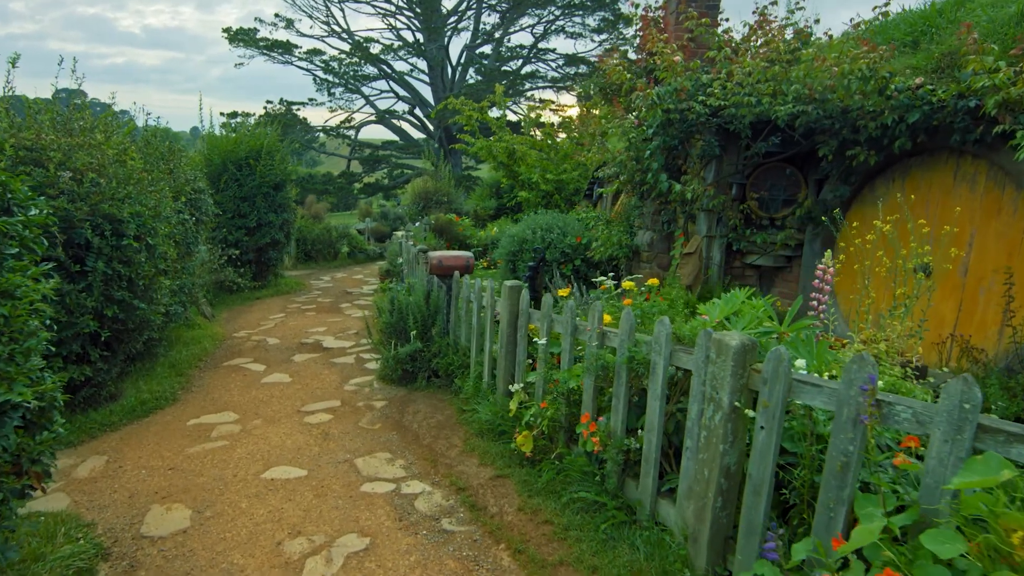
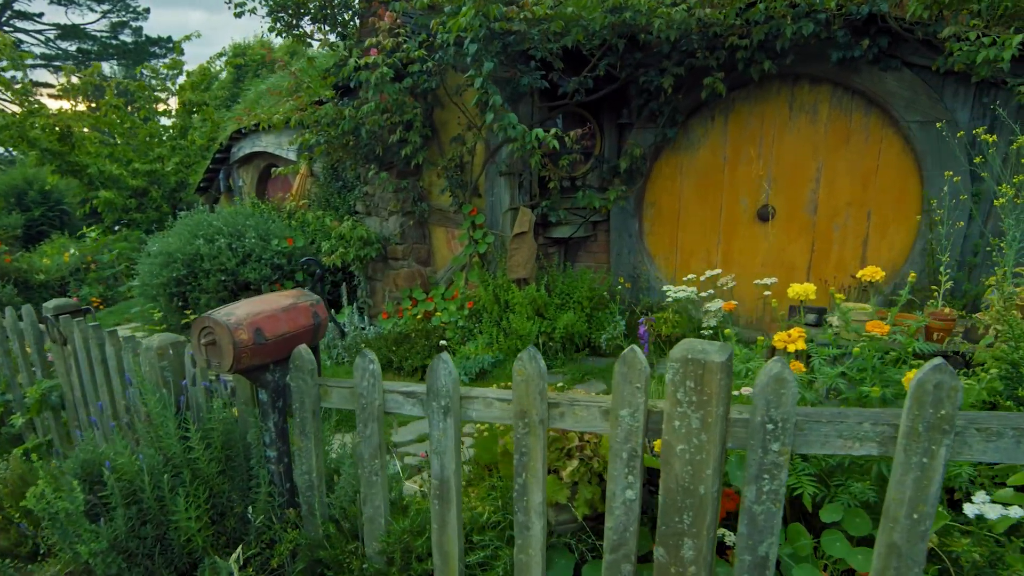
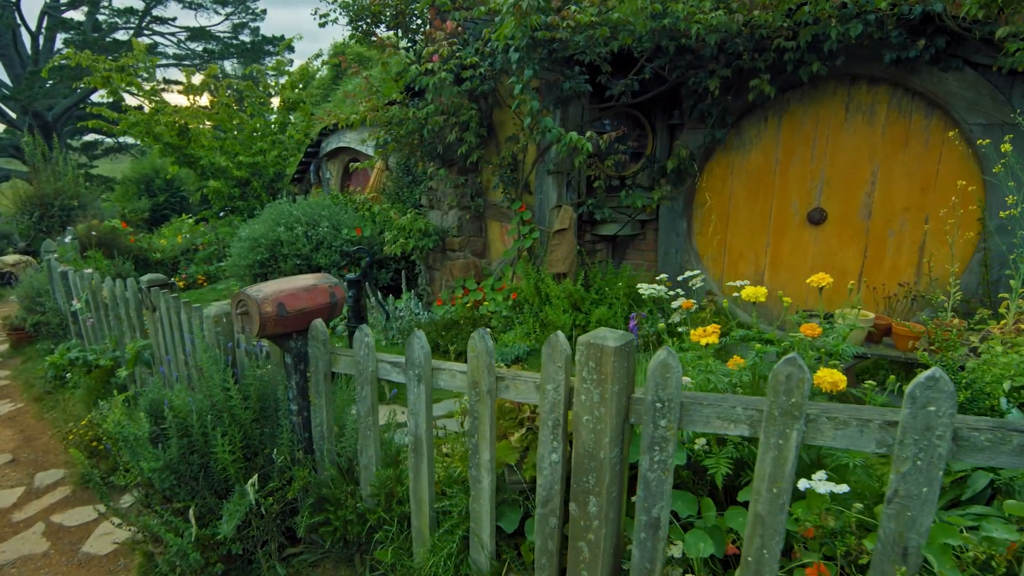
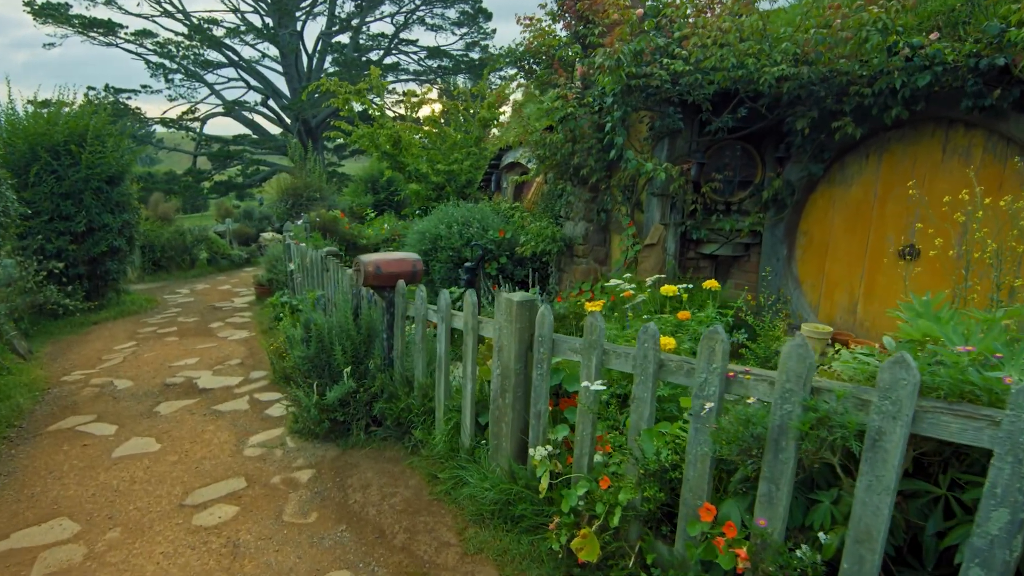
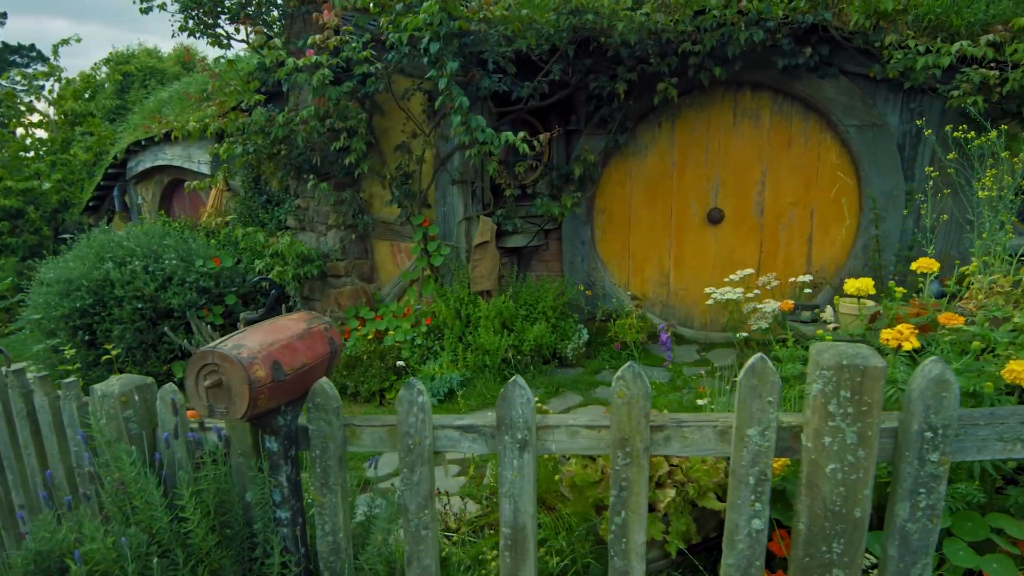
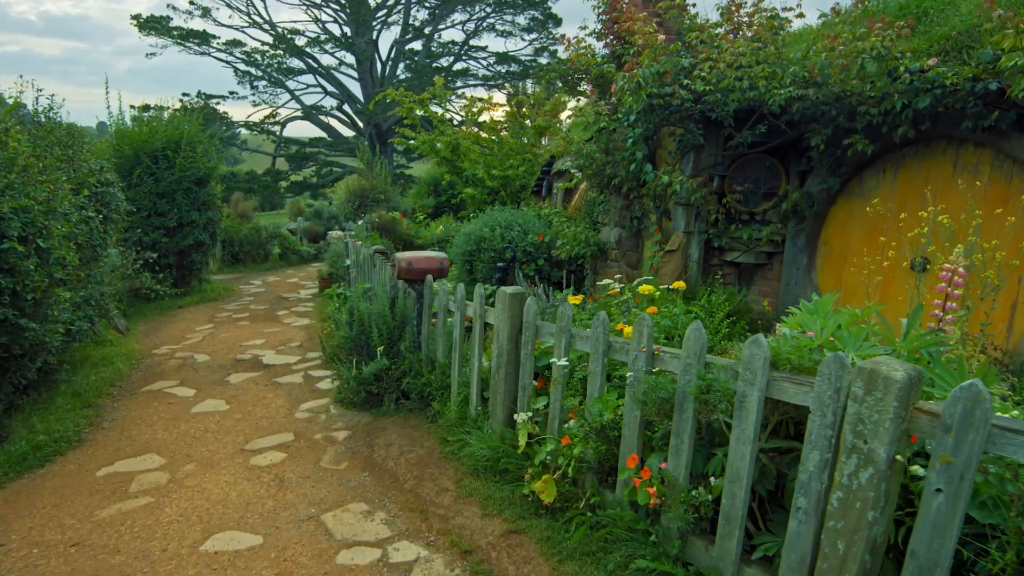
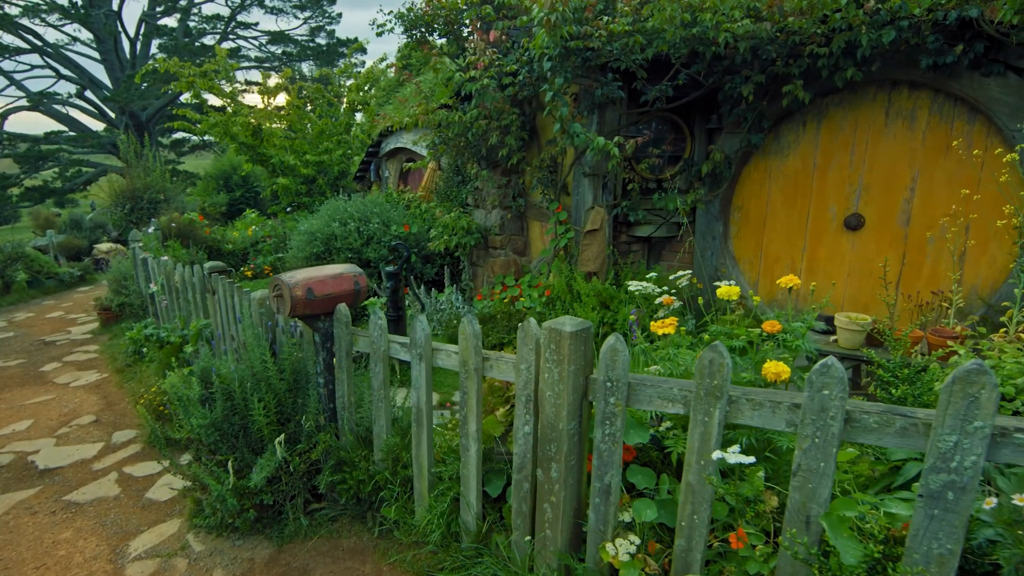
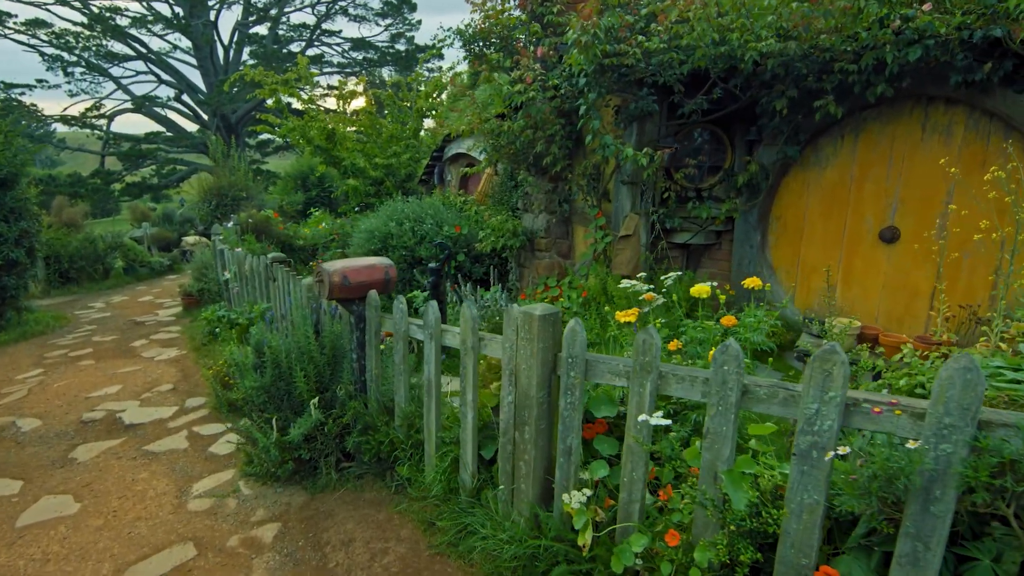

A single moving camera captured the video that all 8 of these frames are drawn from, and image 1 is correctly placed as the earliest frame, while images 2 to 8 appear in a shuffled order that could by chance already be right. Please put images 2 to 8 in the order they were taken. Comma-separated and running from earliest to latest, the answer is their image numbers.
6, 4, 8, 7, 3, 2, 5
